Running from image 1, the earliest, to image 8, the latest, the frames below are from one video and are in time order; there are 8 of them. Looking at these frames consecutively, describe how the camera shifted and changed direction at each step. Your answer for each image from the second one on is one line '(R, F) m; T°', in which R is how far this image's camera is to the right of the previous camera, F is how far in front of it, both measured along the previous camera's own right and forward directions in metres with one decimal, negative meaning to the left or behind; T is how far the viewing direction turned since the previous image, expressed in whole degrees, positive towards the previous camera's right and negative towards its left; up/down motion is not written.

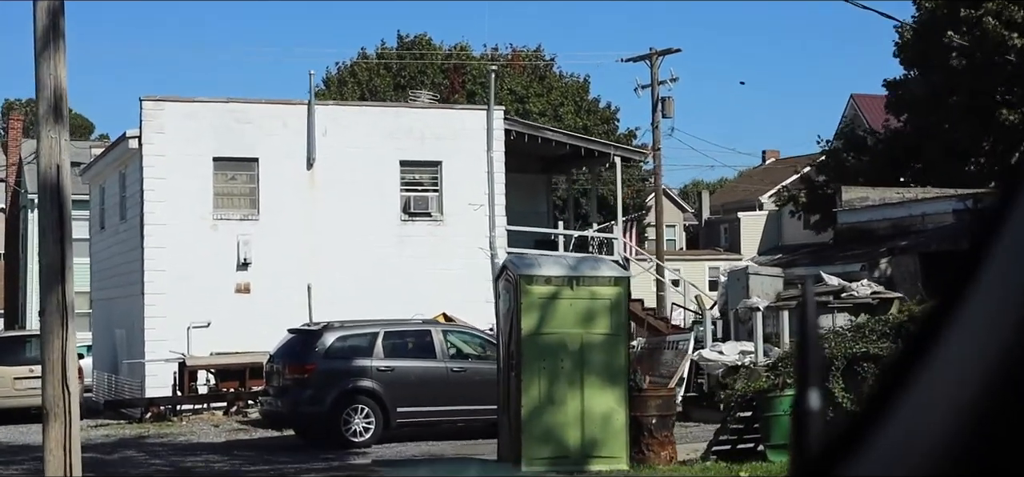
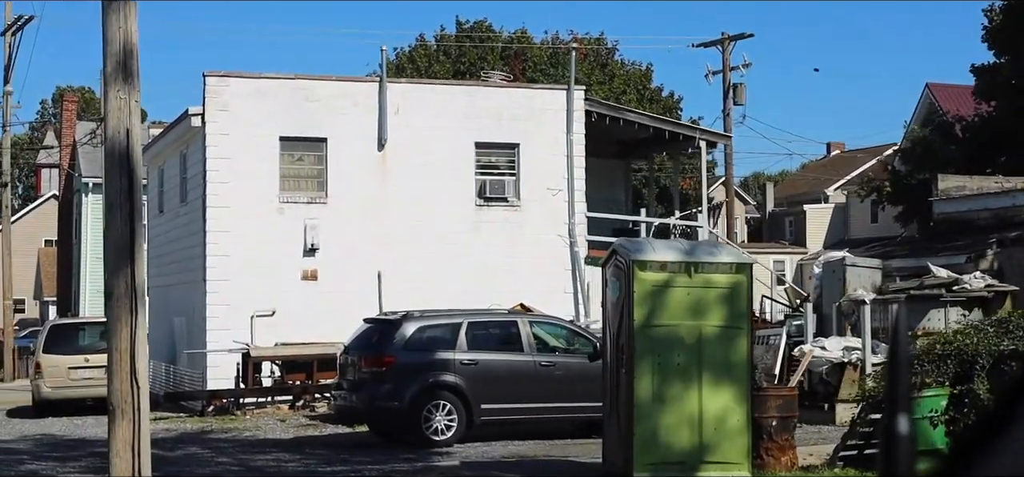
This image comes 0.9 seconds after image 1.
(-0.3, +1.1) m; -1°
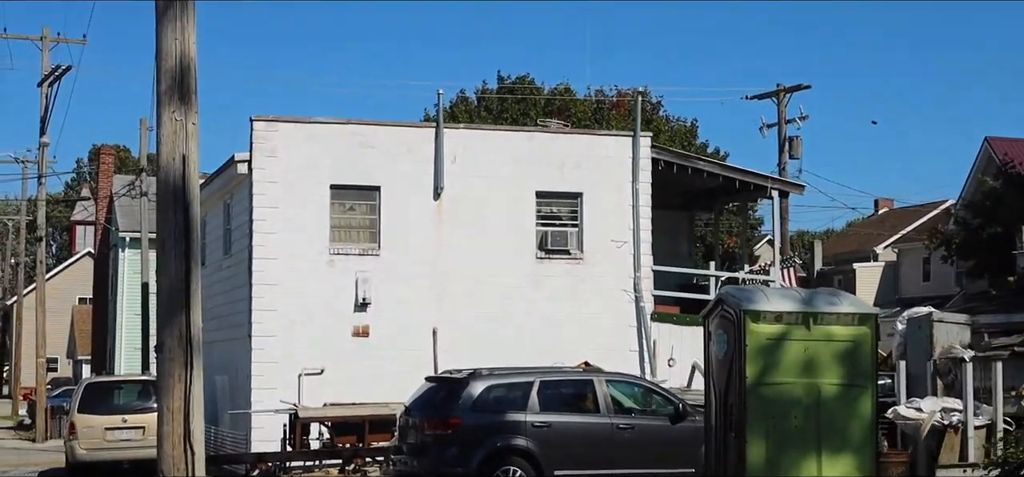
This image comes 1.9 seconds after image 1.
(-0.3, +1.1) m; -1°
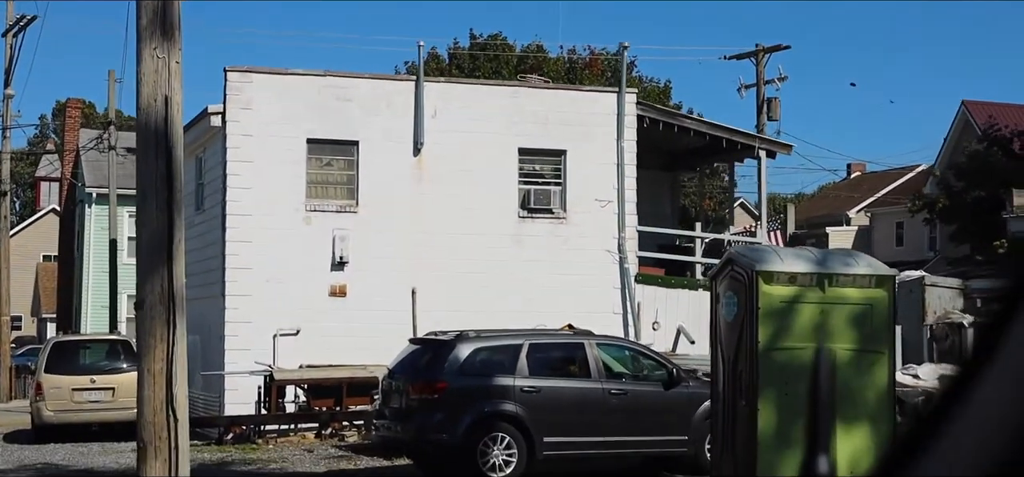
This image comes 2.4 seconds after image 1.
(-0.1, +0.5) m; +1°
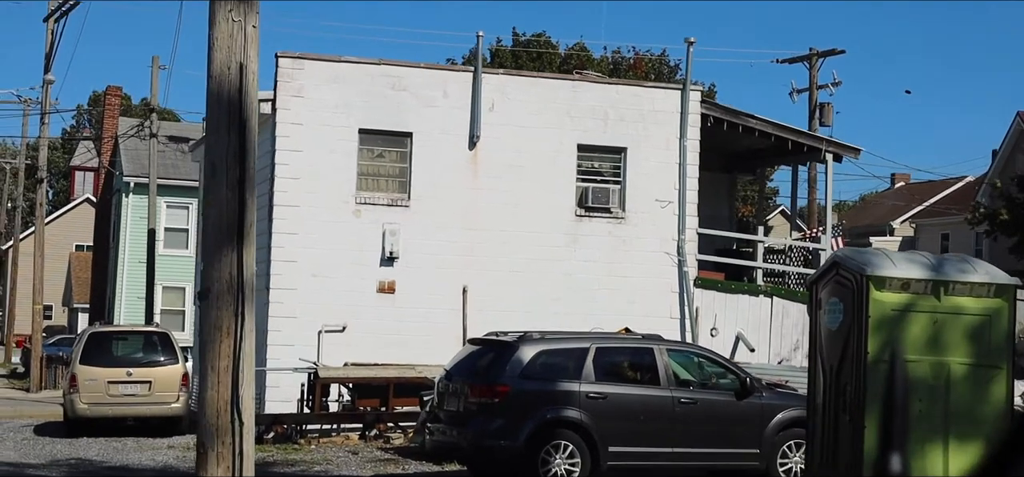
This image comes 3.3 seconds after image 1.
(-0.2, +0.7) m; -1°
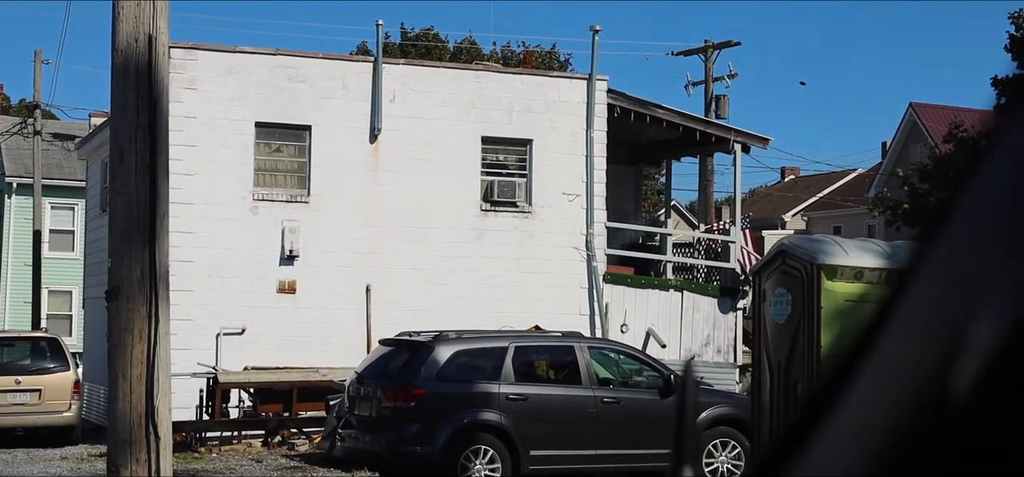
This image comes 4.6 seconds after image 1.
(-0.2, +0.5) m; +3°
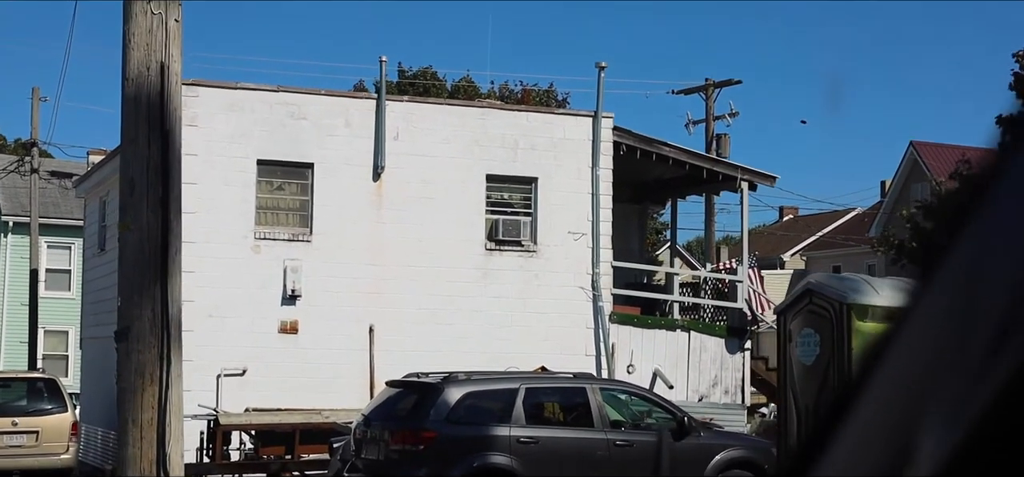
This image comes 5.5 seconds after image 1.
(-0.1, +0.2) m; 0°
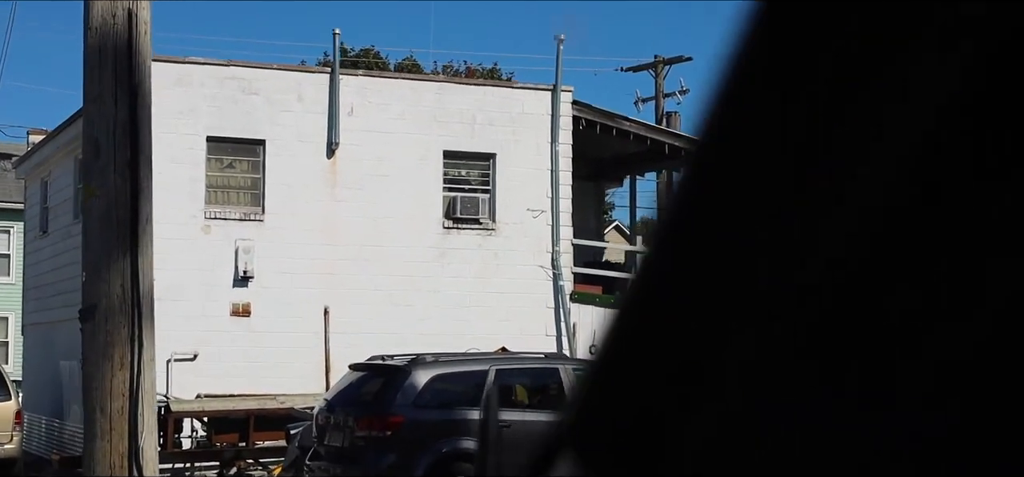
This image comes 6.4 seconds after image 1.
(-0.2, +0.5) m; +2°
